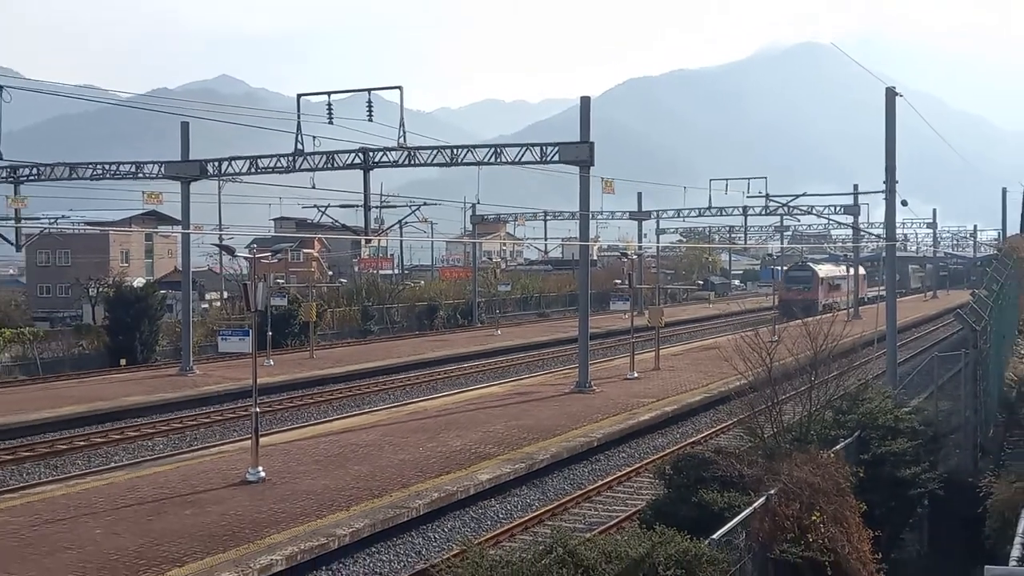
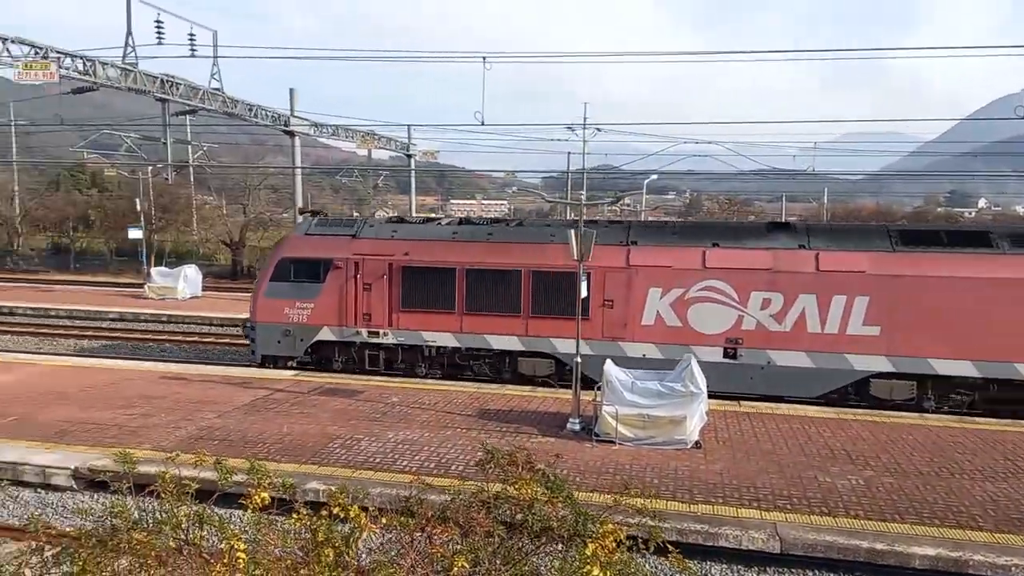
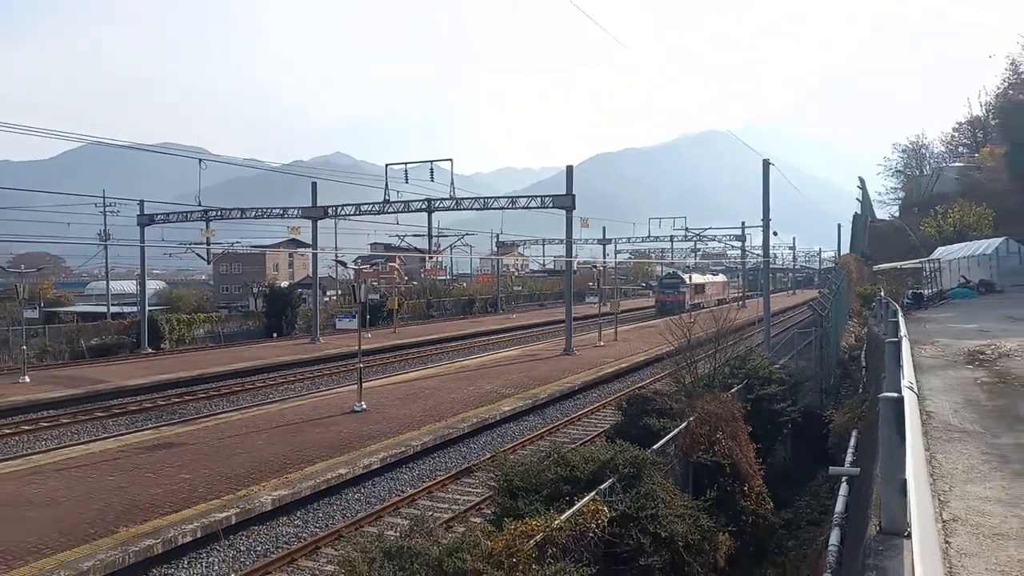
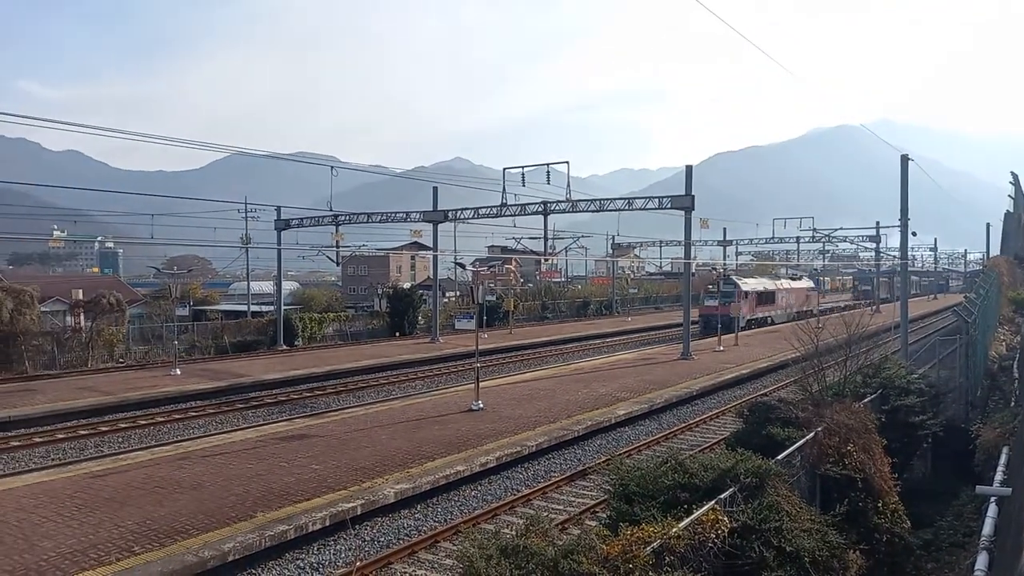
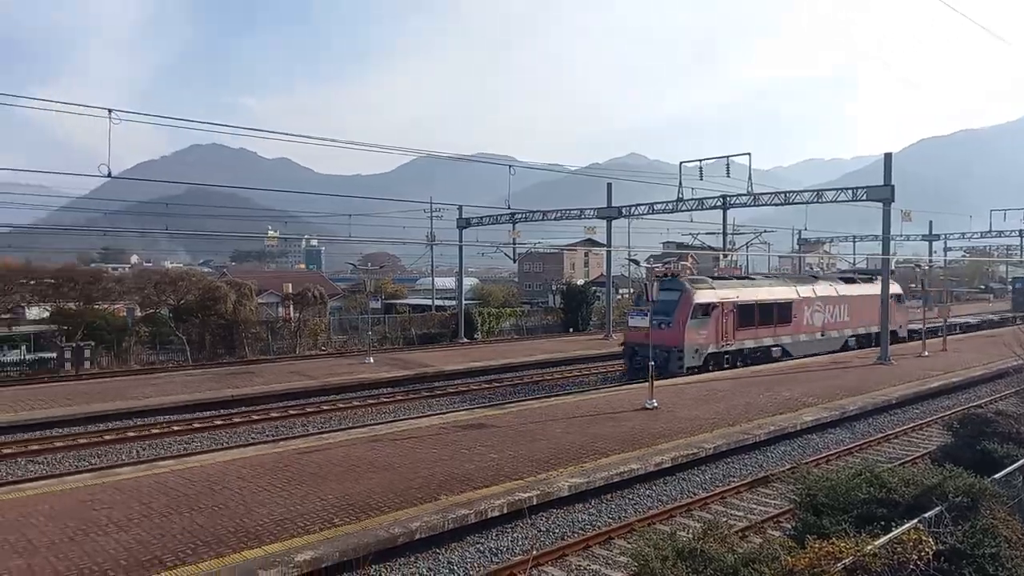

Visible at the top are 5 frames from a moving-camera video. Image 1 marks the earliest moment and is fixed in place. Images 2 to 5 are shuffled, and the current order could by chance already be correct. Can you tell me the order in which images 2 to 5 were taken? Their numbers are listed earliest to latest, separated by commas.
3, 4, 5, 2
